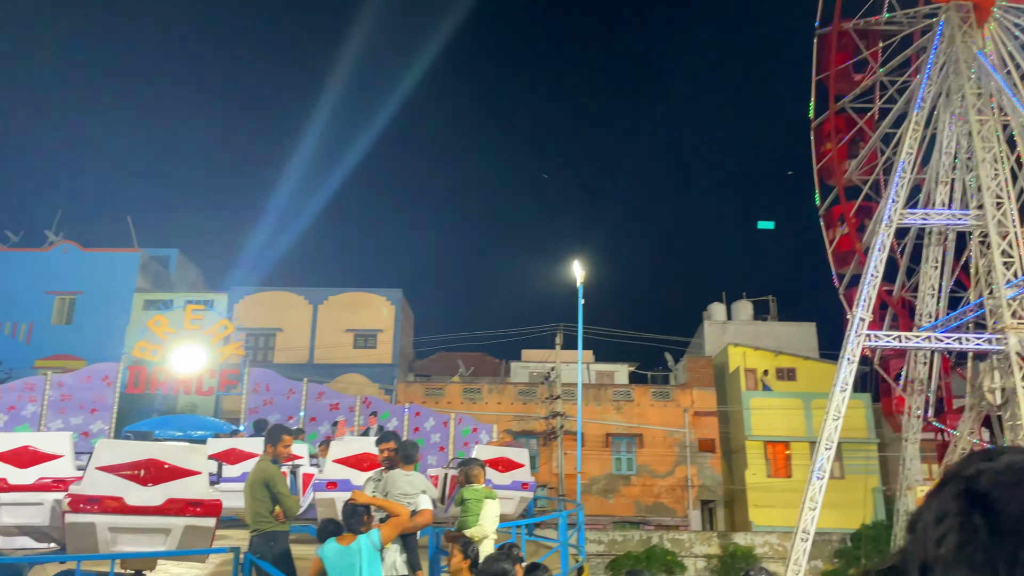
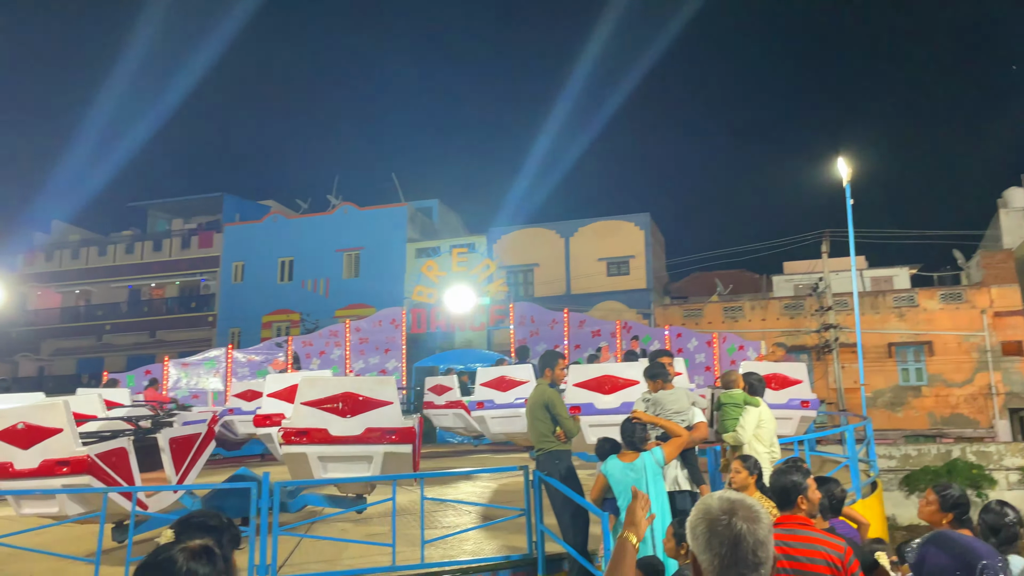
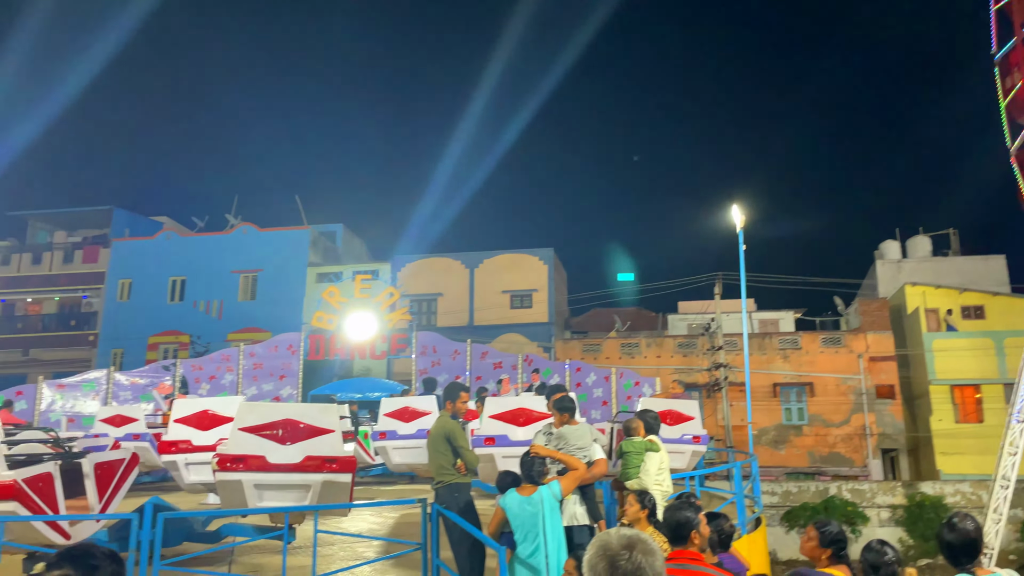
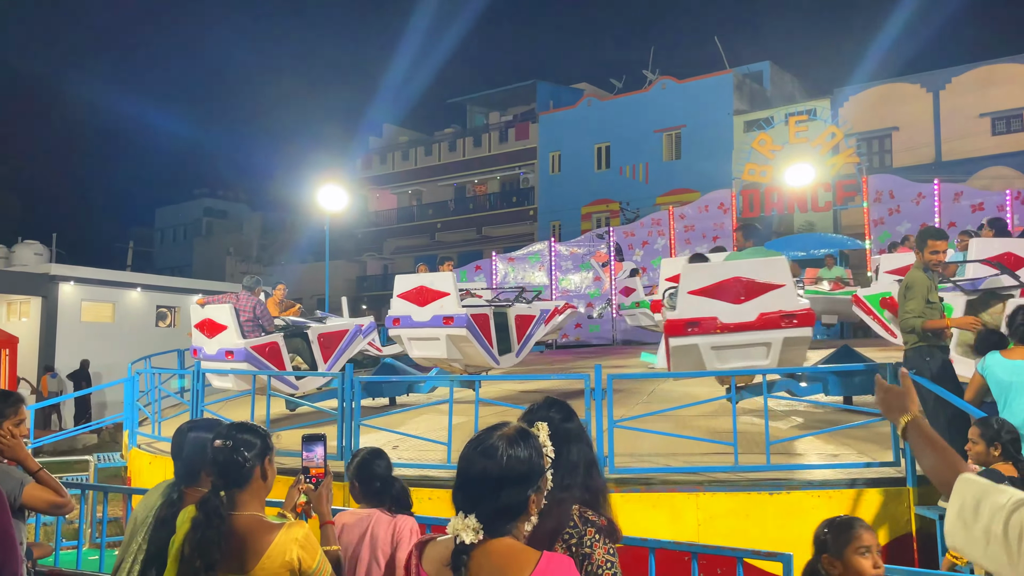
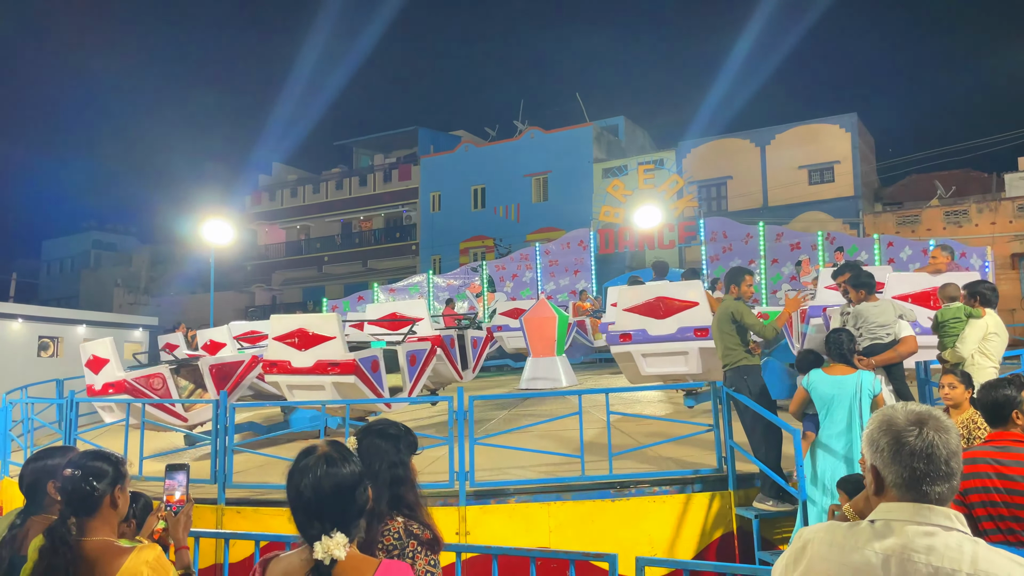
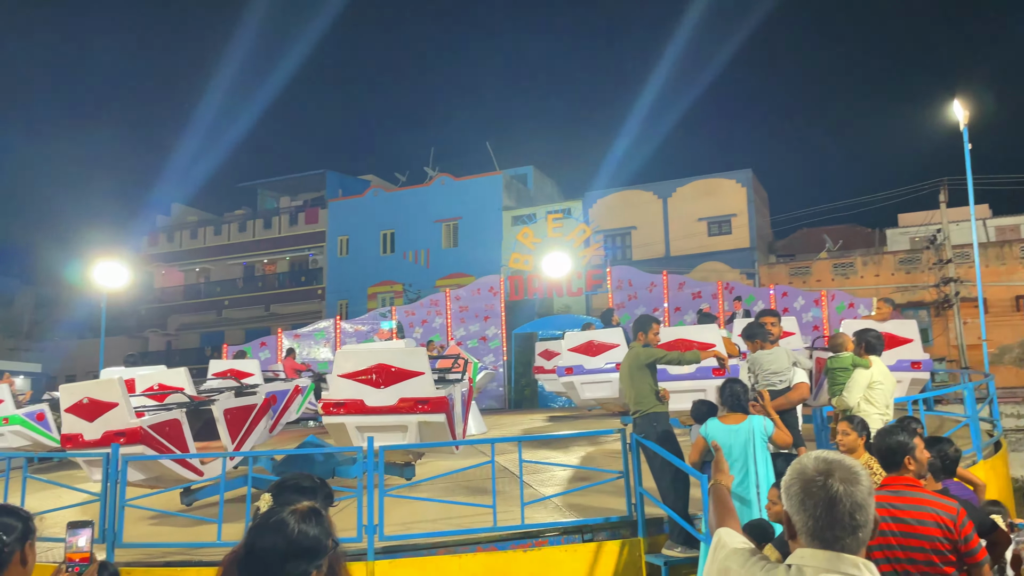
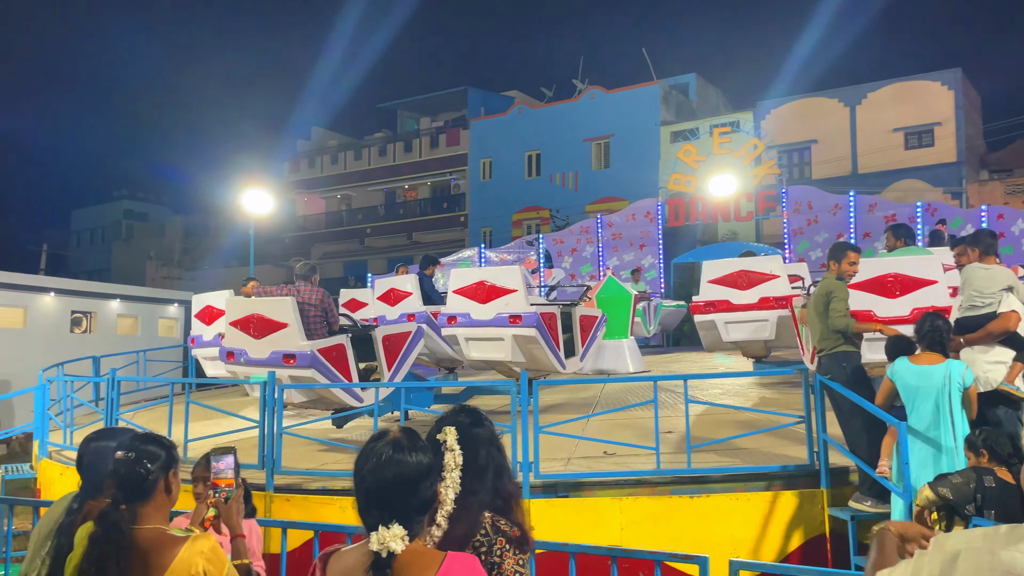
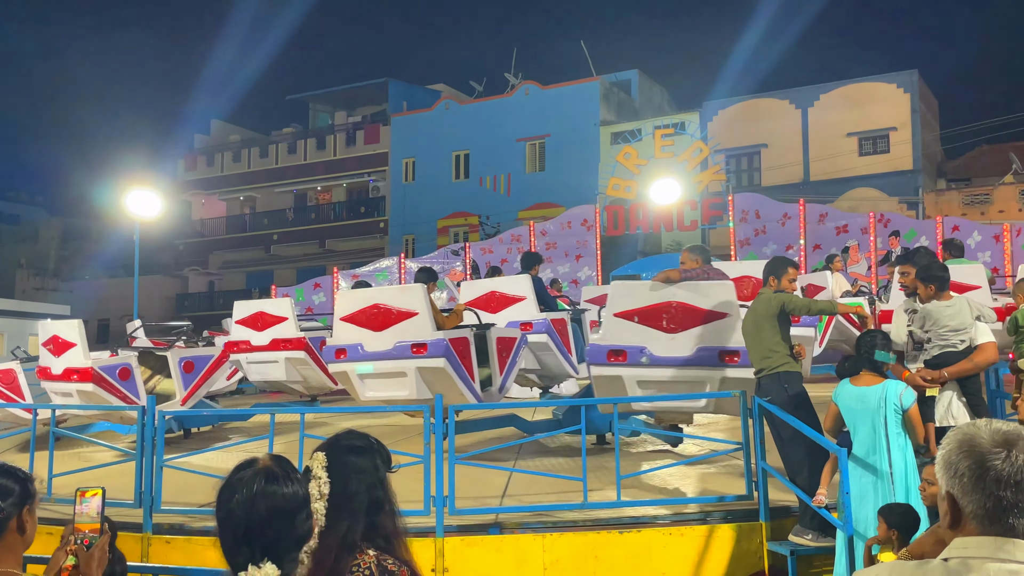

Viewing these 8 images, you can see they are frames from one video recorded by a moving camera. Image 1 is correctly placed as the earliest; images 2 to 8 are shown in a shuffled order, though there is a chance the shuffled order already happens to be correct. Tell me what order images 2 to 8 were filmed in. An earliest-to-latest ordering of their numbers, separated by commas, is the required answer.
3, 2, 6, 5, 8, 7, 4
